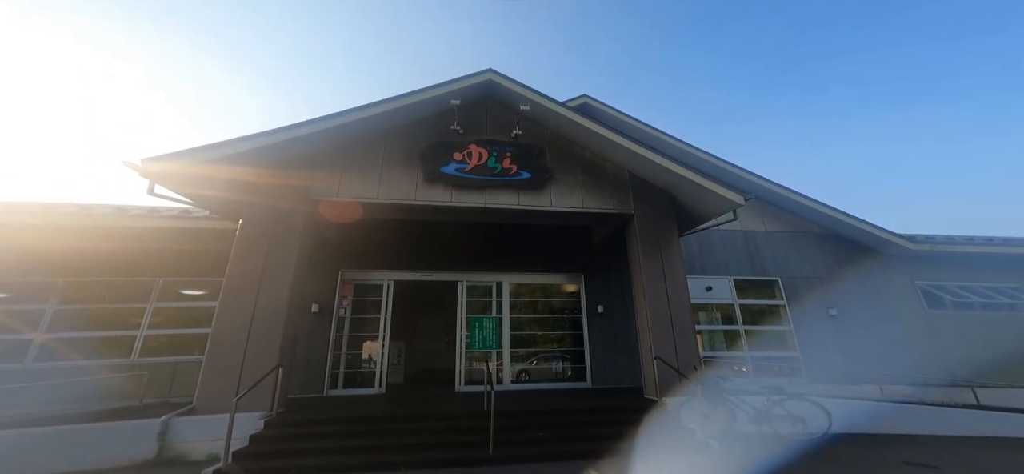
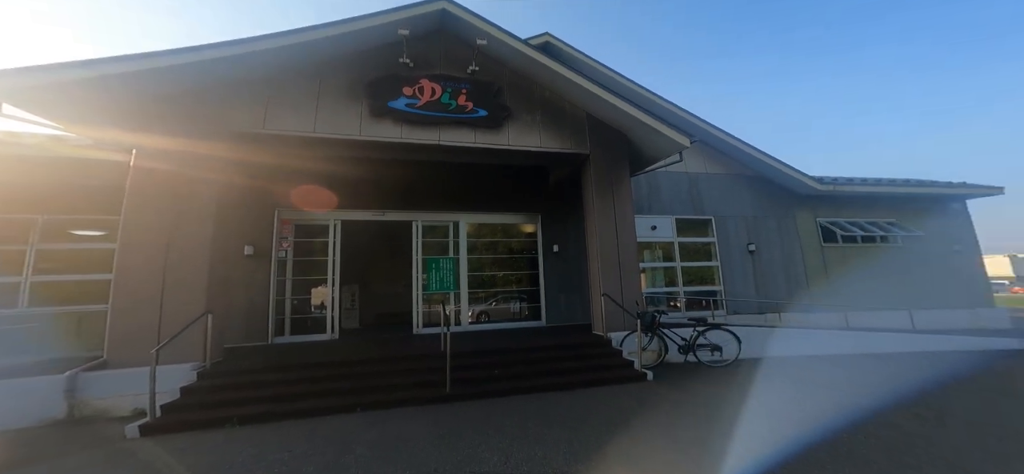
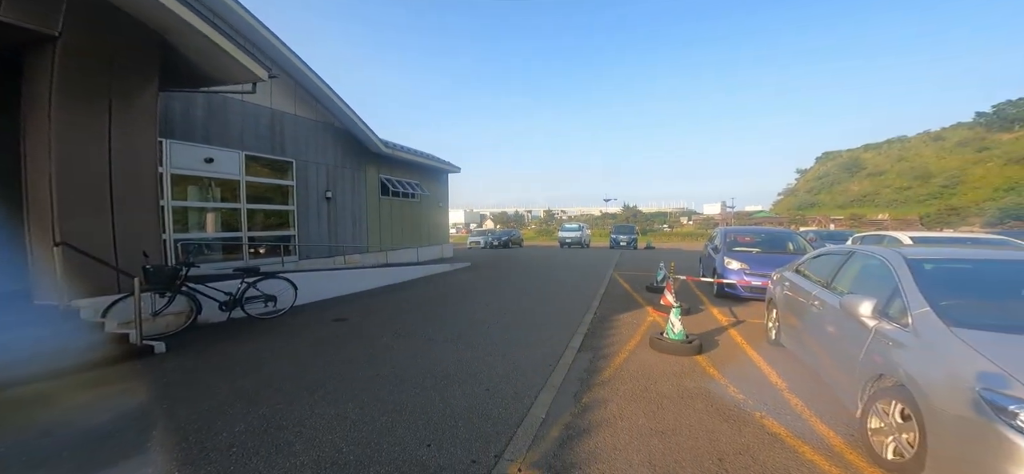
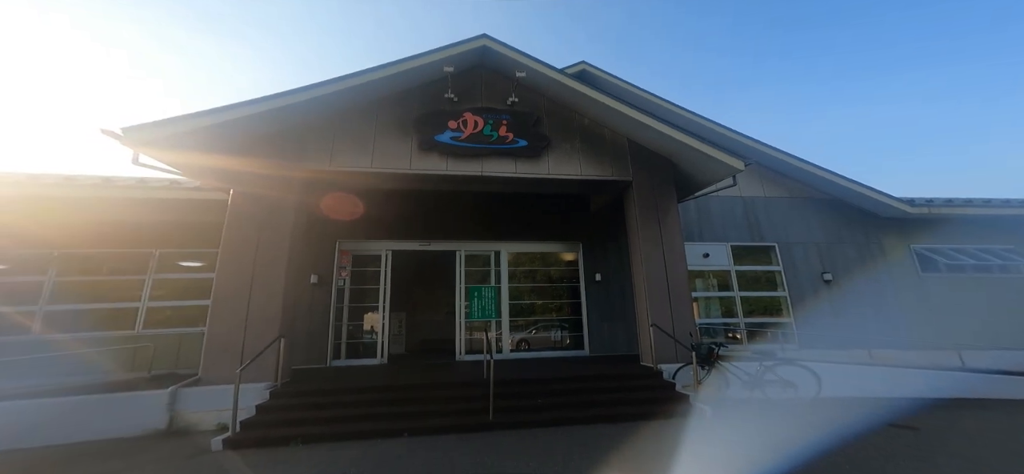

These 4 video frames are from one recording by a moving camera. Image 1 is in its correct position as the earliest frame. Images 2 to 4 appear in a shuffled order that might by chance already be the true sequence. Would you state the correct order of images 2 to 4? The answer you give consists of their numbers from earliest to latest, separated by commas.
4, 2, 3
